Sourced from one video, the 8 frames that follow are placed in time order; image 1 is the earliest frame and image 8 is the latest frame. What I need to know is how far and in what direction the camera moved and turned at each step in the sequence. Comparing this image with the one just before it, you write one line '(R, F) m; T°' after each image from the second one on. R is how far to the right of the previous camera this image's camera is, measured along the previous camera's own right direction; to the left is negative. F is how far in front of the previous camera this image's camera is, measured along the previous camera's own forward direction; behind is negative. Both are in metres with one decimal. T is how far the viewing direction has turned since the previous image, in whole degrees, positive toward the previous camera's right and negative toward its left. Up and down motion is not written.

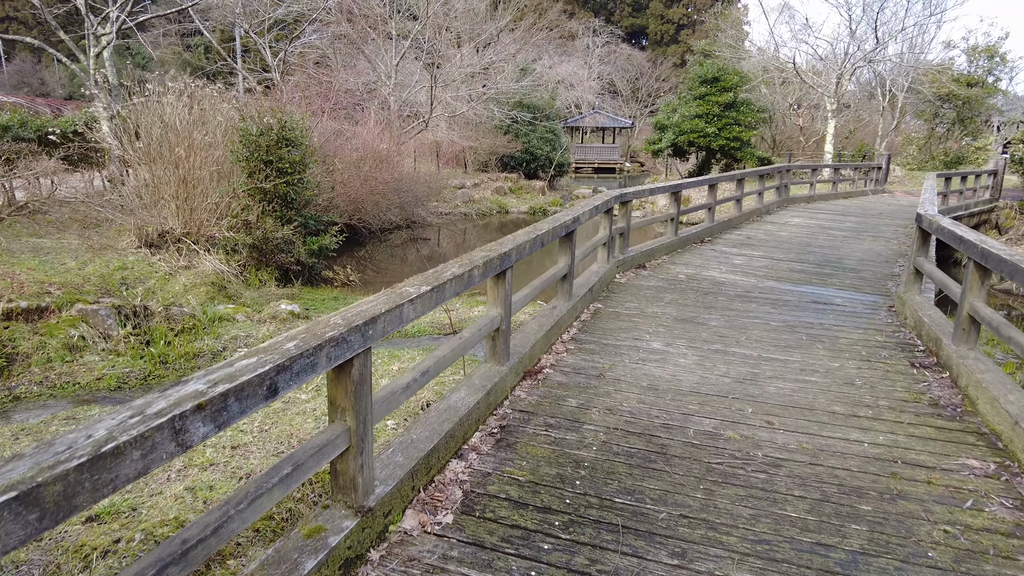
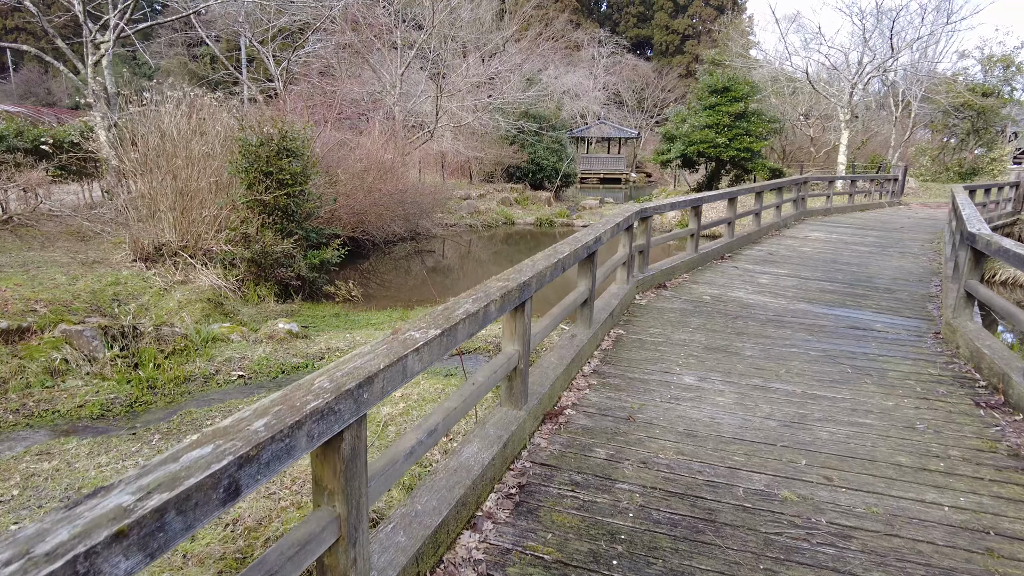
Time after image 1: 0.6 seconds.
(0.0, +0.2) m; 0°
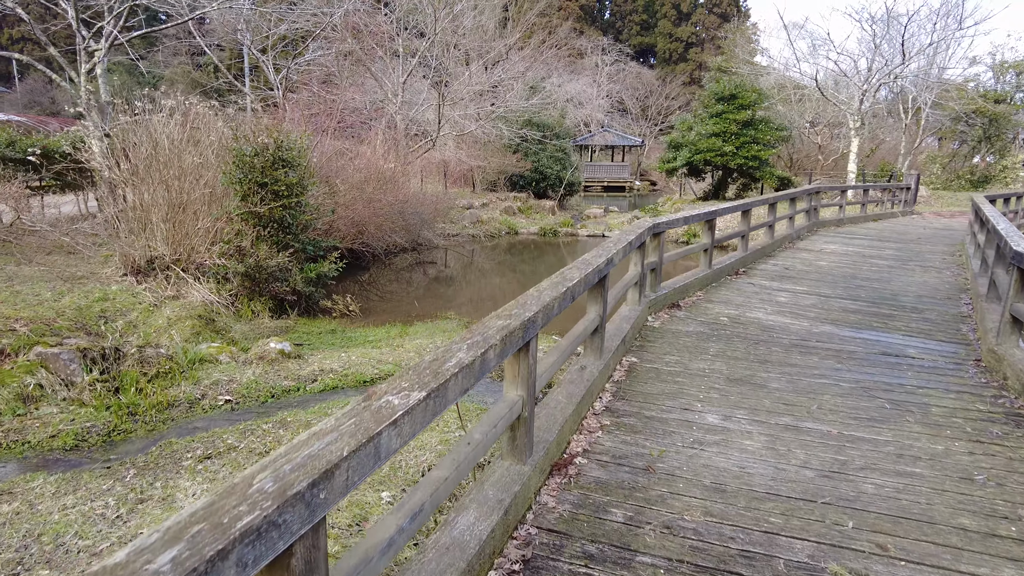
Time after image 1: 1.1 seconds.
(0.0, +0.2) m; 0°
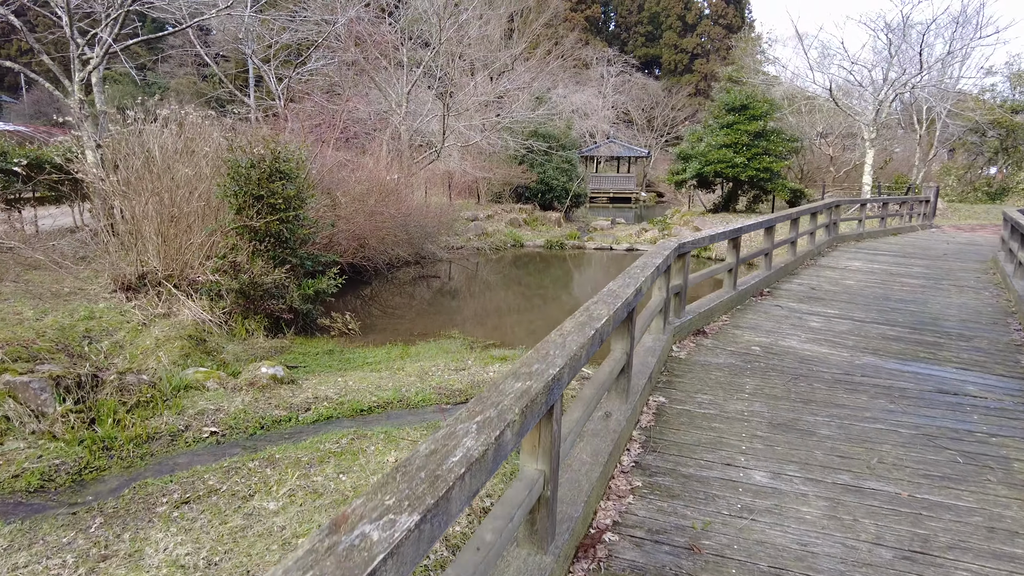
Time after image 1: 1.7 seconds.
(0.0, +0.3) m; 0°
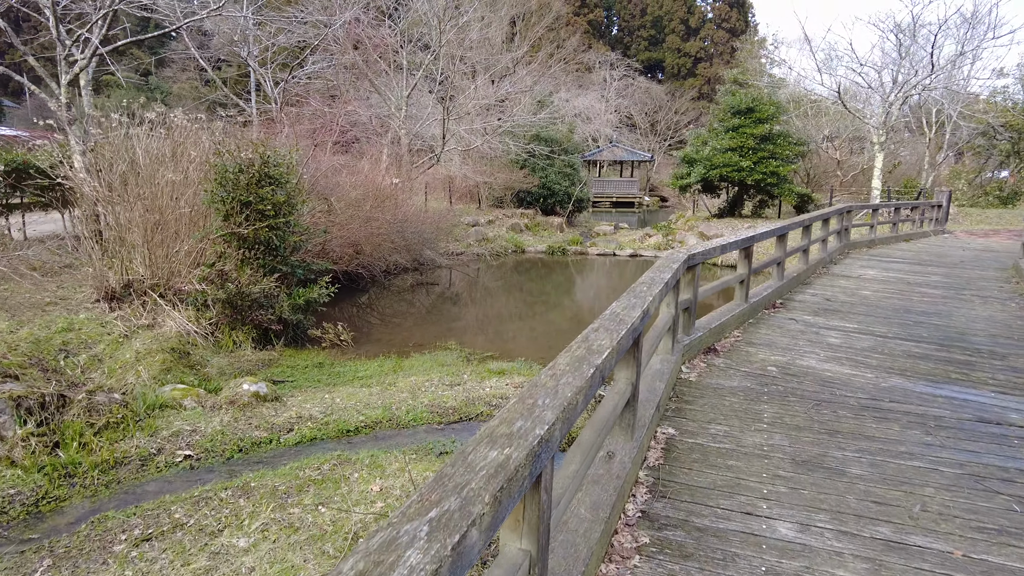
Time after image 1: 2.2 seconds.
(0.0, +0.2) m; 0°
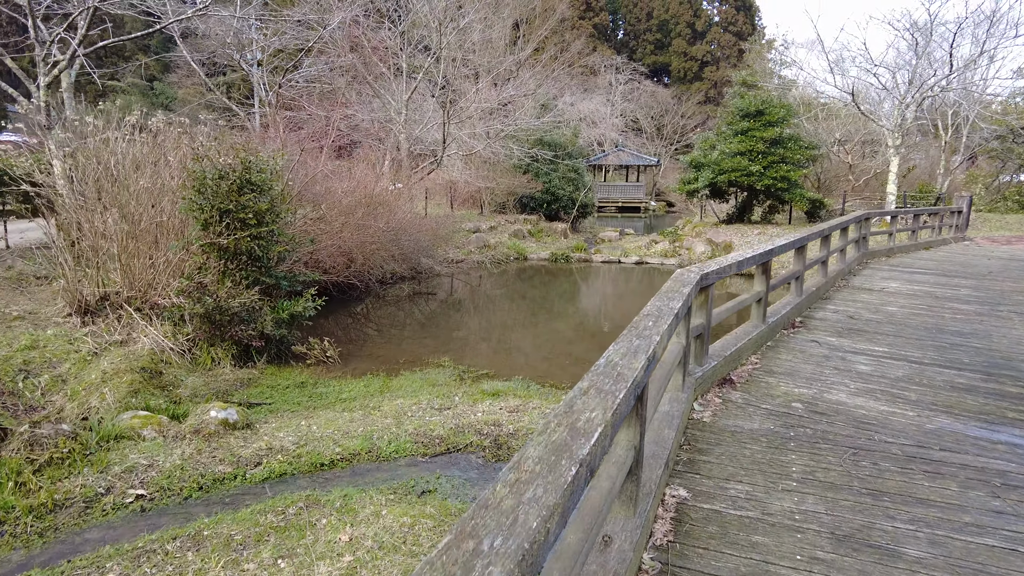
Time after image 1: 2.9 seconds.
(+0.1, +0.3) m; -1°
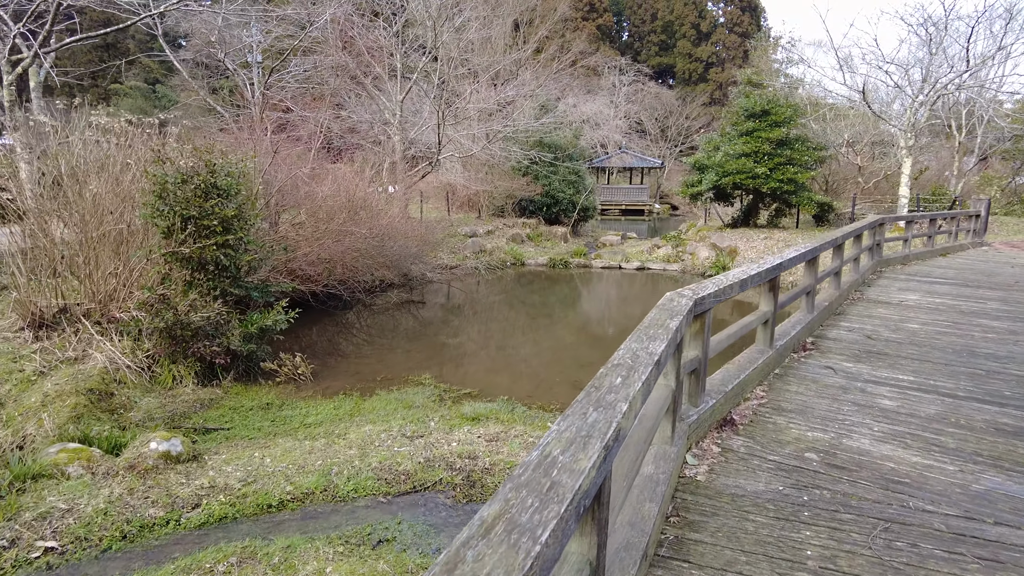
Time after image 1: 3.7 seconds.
(+0.1, +0.4) m; 0°
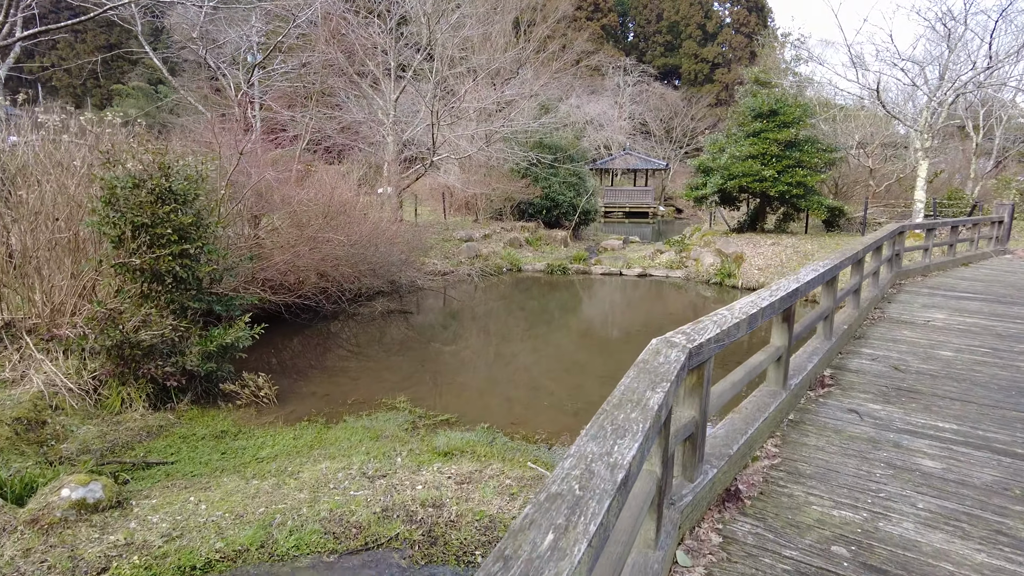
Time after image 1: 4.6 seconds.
(+0.1, +0.4) m; 0°
